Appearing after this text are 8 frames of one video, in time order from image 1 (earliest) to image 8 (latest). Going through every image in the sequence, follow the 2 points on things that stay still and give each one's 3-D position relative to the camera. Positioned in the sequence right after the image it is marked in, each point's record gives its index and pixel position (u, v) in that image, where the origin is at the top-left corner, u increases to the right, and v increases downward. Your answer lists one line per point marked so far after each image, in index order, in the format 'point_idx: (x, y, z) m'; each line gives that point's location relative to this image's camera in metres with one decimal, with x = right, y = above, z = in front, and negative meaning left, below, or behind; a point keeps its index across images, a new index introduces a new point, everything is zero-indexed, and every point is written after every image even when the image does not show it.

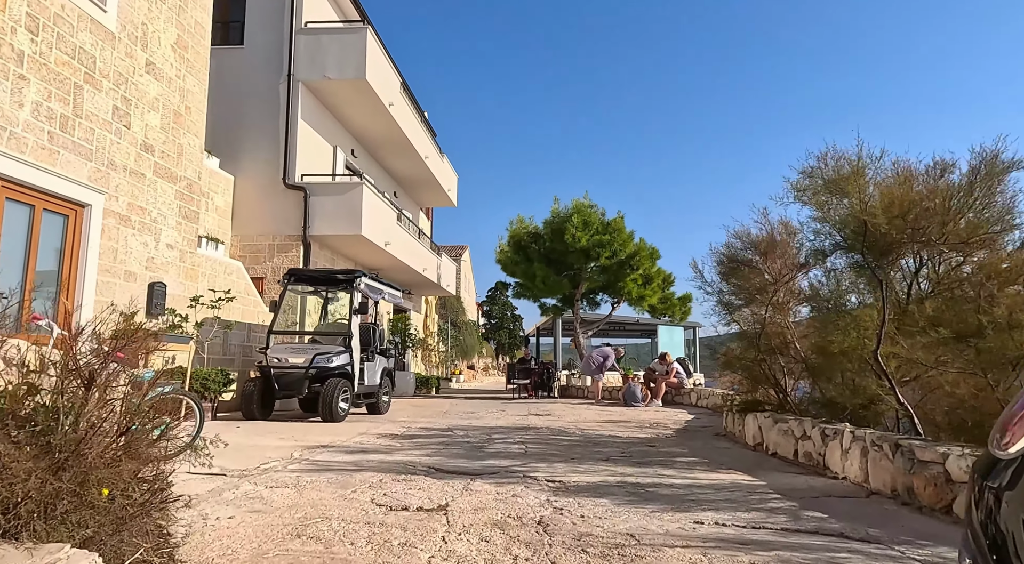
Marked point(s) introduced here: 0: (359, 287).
0: (-2.3, -0.1, +10.1) m
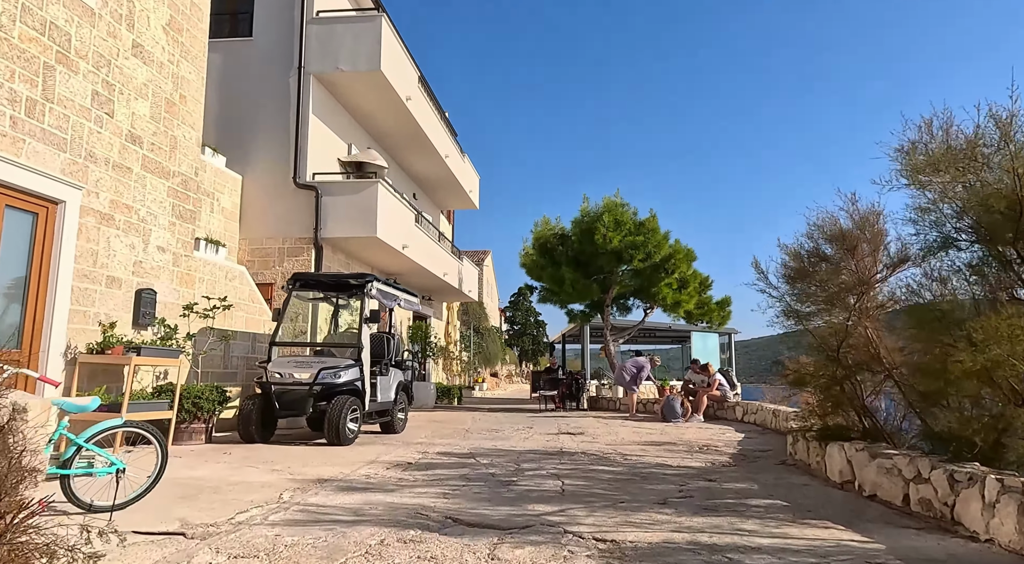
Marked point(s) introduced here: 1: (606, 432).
0: (-1.9, -0.2, +9.1) m
1: (+1.5, -2.3, +10.5) m
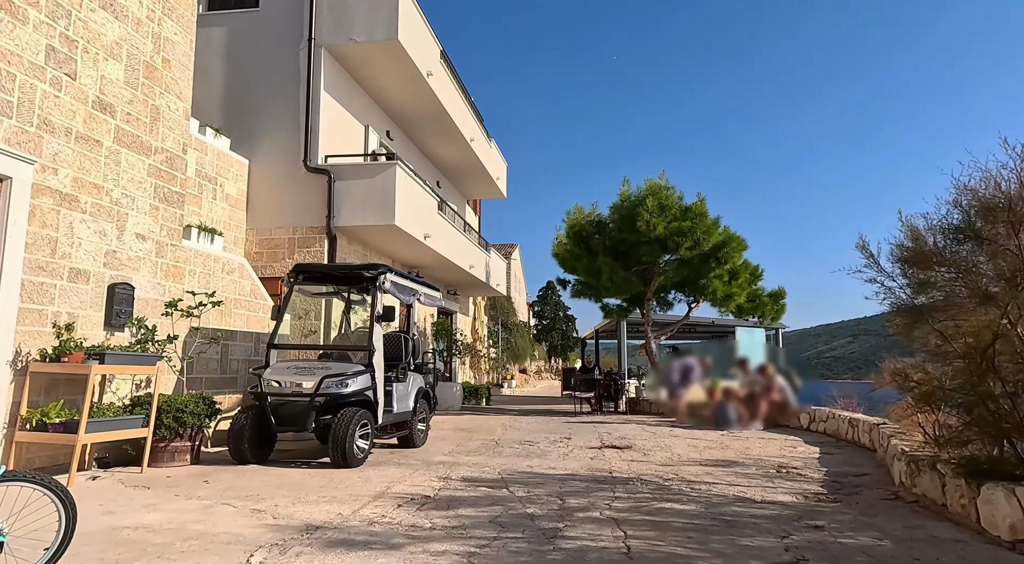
0: (-1.5, -0.1, +7.9) m
1: (+1.9, -2.2, +9.1) m
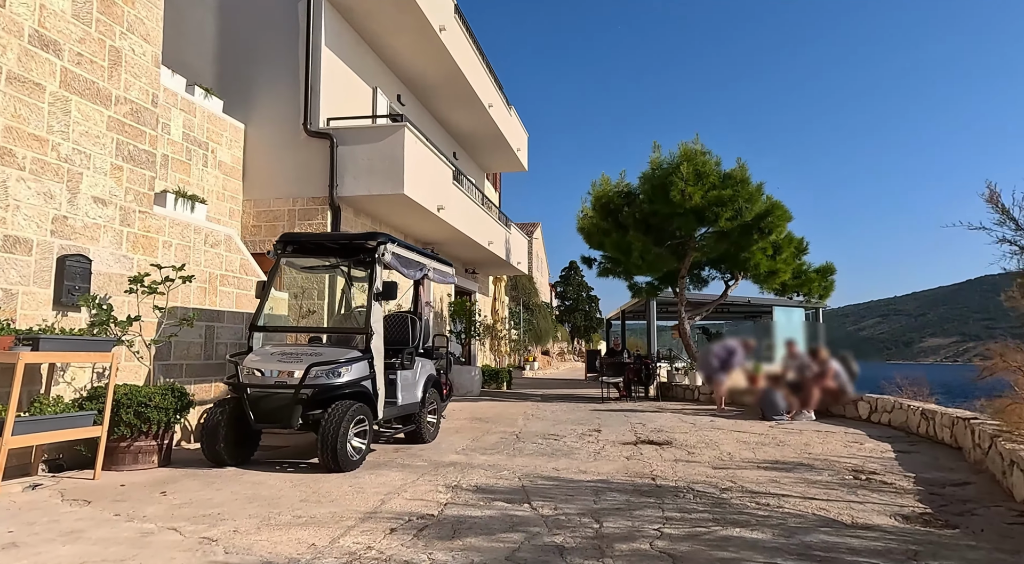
0: (-1.2, +0.2, +6.8) m
1: (+2.2, -1.9, +7.9) m
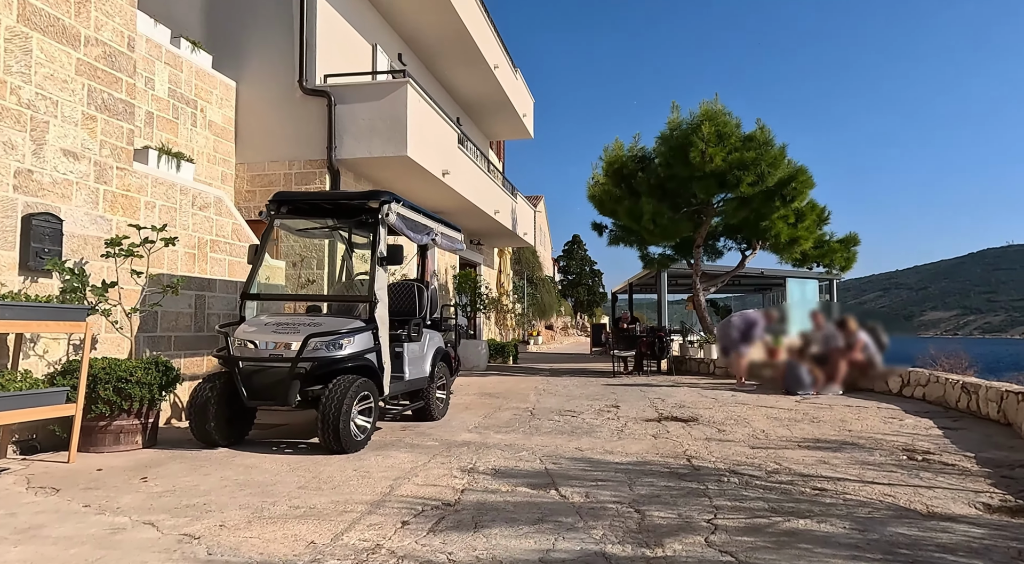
0: (-1.1, +0.6, +6.2) m
1: (+2.4, -1.5, +7.4) m
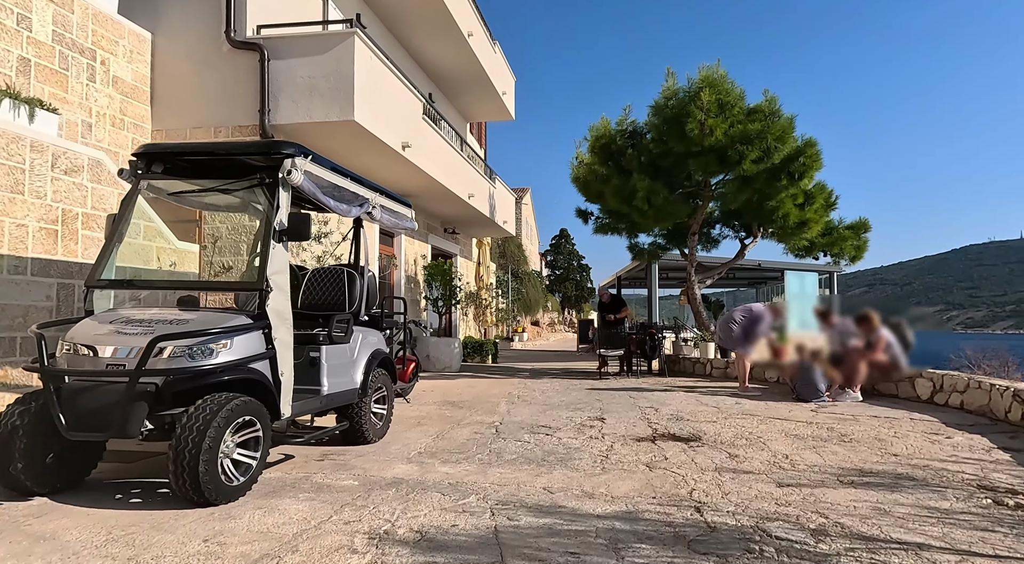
0: (-1.4, +0.7, +4.6) m
1: (+2.0, -1.4, +5.9) m
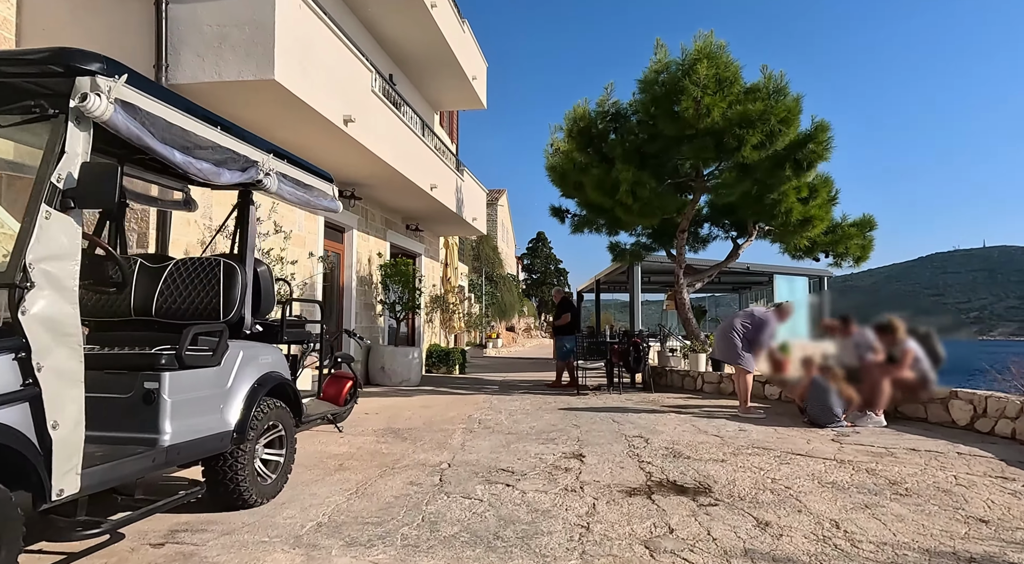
0: (-1.7, +0.7, +3.0) m
1: (+1.7, -1.4, +4.4) m
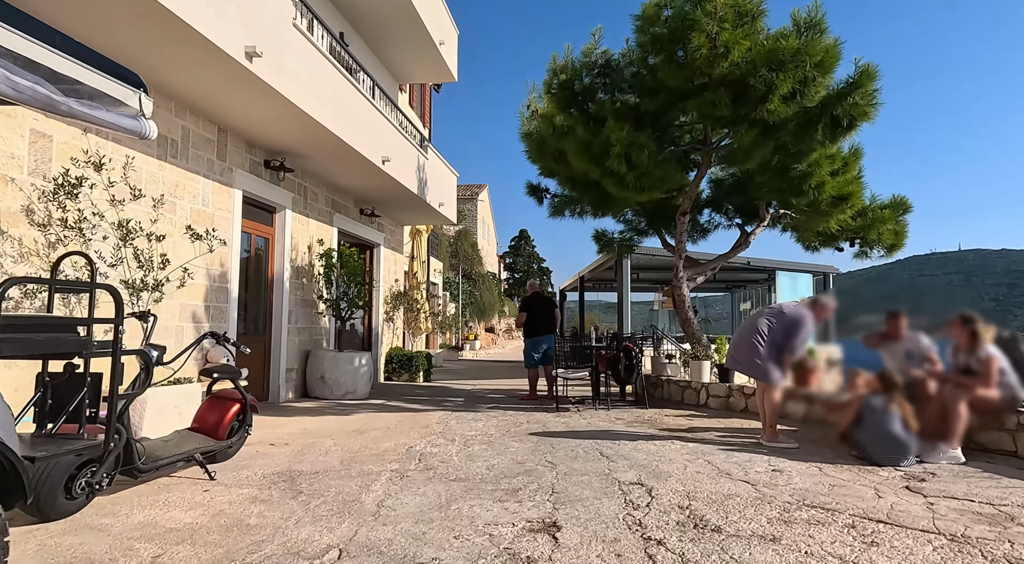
0: (-2.0, +0.8, +0.9) m
1: (+1.3, -1.3, +2.3) m
